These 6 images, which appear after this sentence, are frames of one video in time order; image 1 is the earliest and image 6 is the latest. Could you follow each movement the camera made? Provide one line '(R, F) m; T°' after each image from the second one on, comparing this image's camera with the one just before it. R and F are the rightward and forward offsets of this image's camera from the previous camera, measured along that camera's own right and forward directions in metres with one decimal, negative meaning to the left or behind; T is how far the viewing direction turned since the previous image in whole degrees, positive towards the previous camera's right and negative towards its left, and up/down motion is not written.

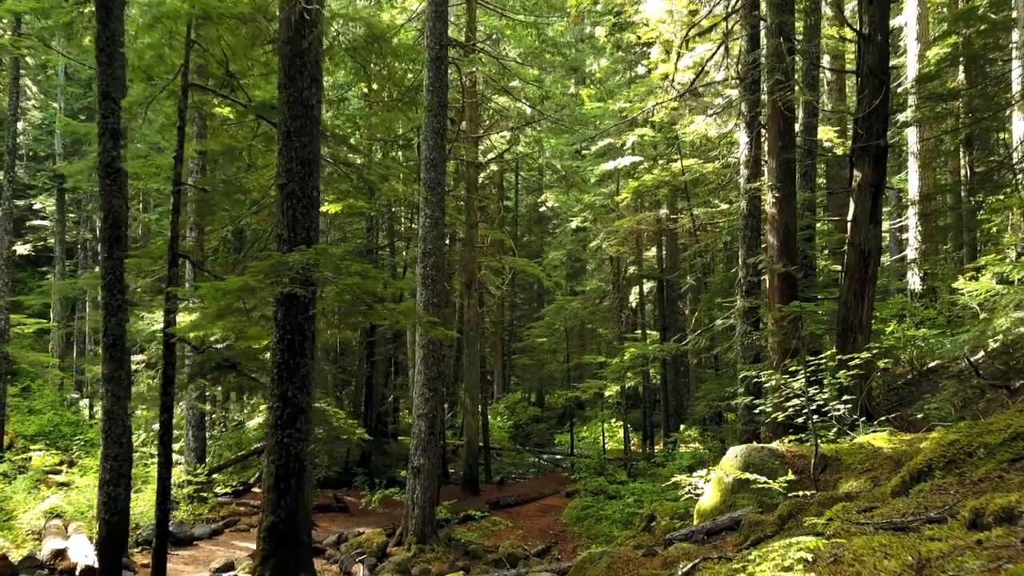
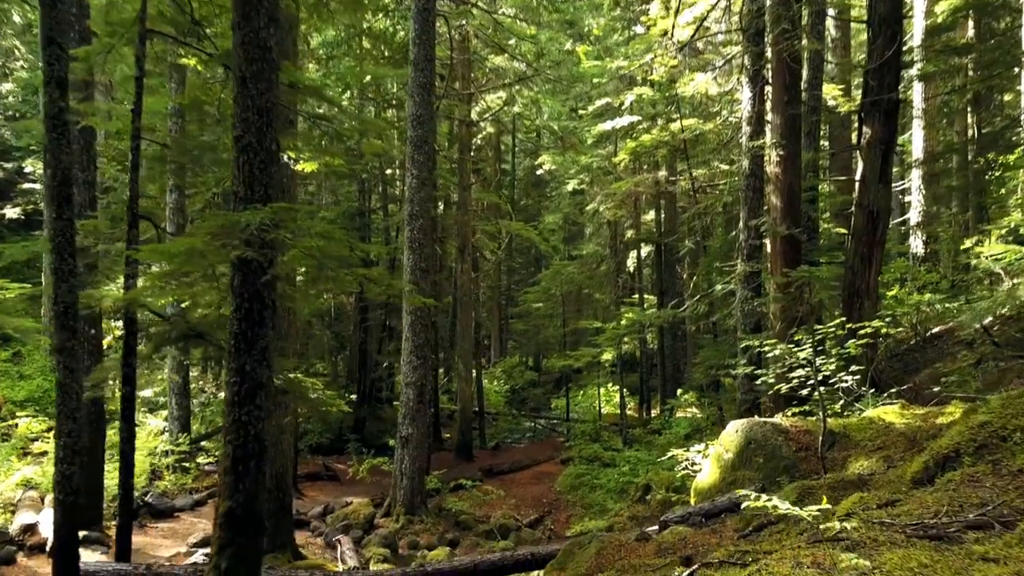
(+0.1, +0.5) m; 0°
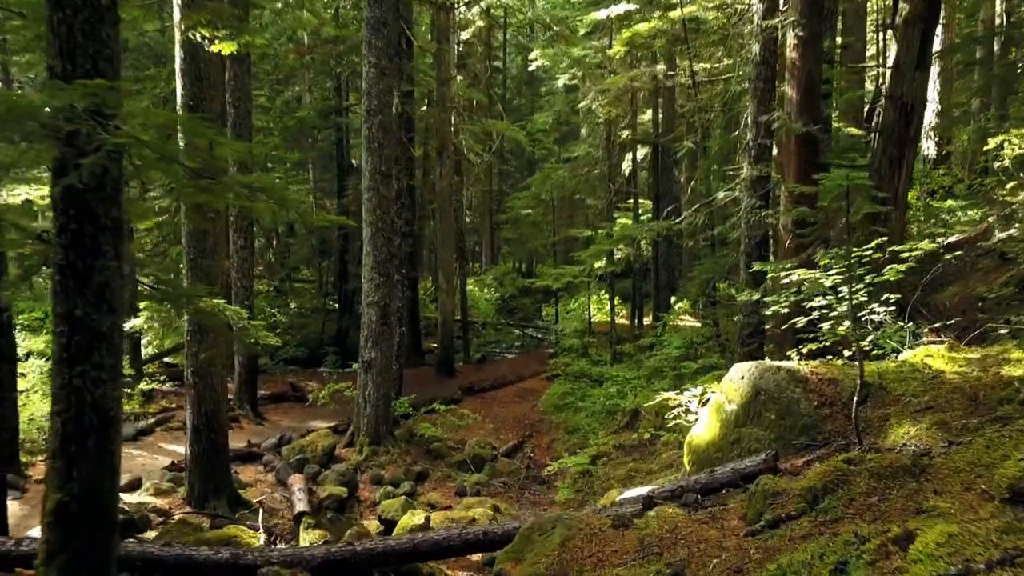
(+0.3, +1.3) m; 0°
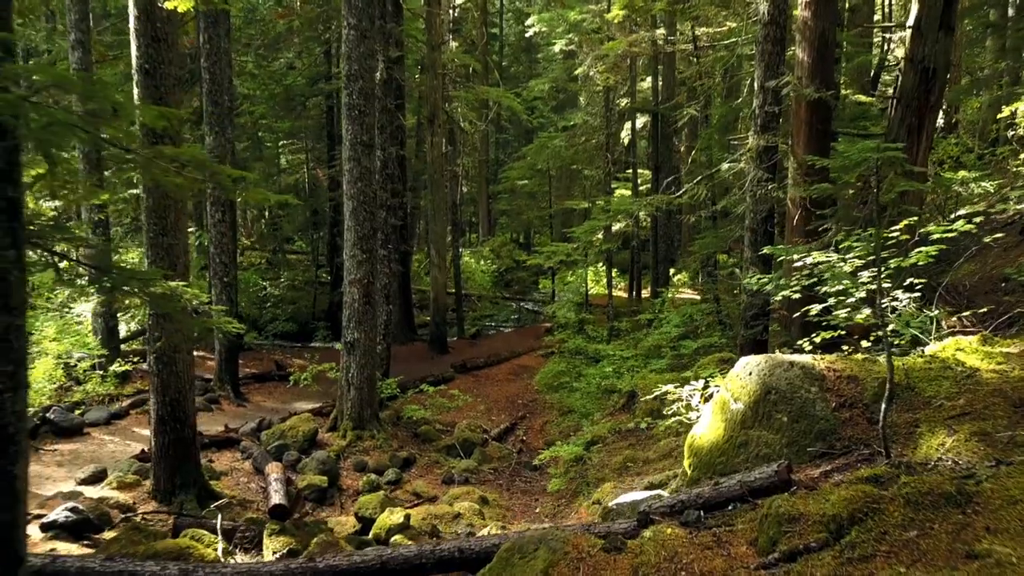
(+0.1, +0.5) m; 0°
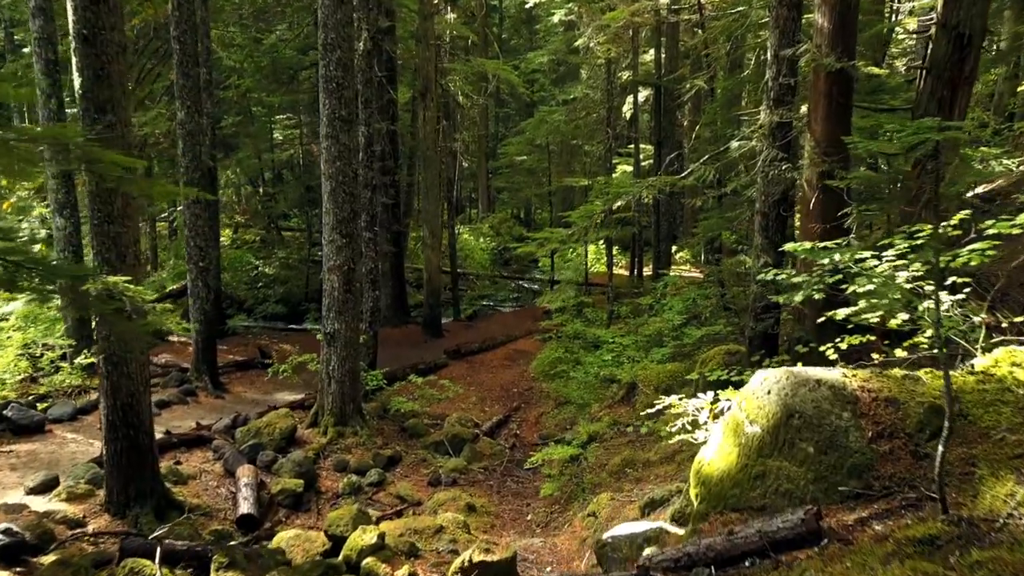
(+0.1, +0.7) m; 0°
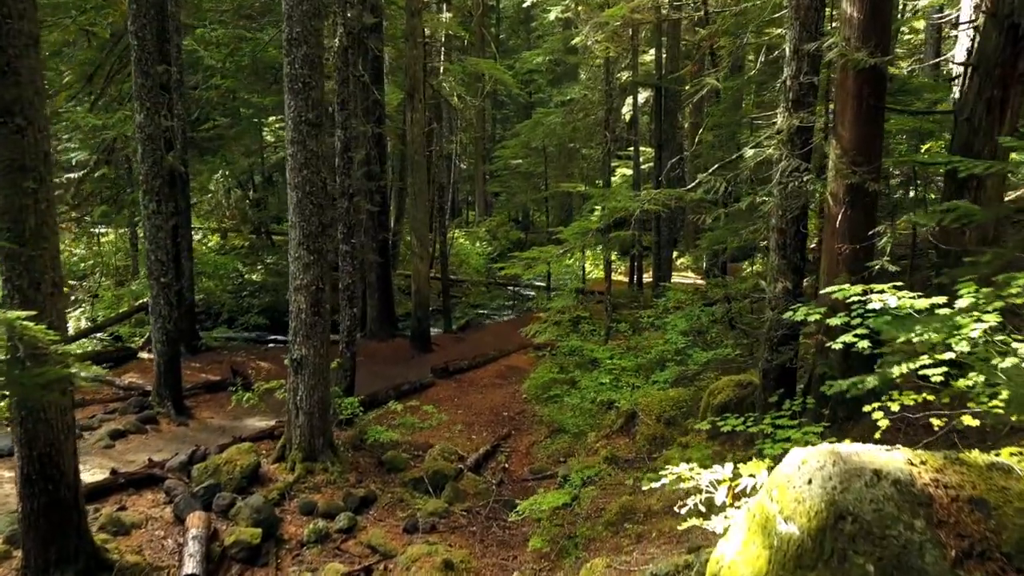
(+0.1, +0.9) m; 0°
